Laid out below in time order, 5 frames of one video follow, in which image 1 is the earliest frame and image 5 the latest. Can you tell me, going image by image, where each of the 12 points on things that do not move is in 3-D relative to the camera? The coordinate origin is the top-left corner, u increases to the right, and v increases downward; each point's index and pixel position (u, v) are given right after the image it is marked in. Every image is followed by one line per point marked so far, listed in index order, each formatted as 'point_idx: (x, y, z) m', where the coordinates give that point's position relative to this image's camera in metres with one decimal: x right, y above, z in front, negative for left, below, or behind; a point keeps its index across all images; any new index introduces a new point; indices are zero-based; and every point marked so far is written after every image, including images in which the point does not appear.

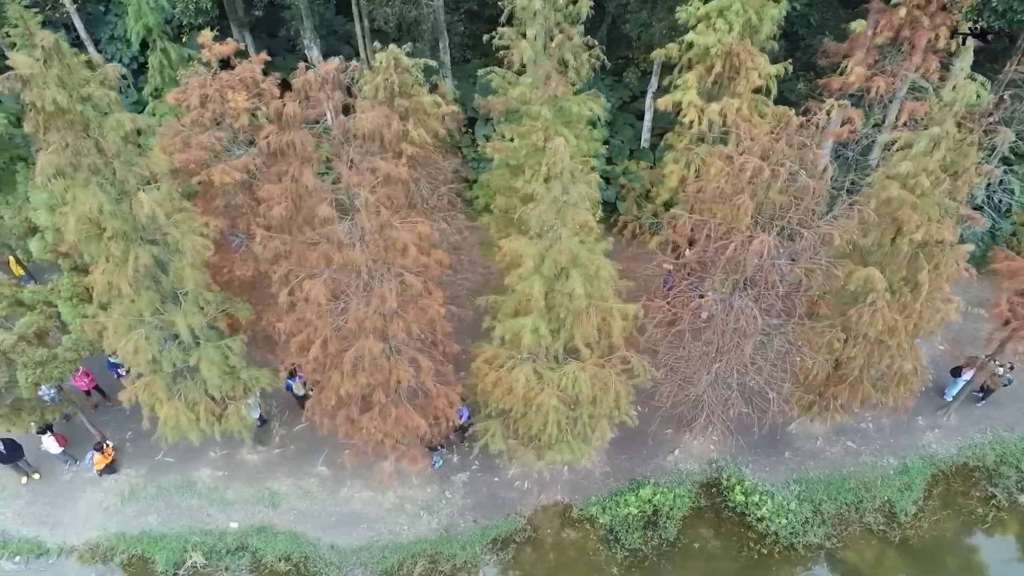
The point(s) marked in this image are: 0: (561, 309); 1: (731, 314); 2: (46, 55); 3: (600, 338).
0: (+0.5, -0.2, +10.4) m
1: (+2.1, -0.2, +10.2) m
2: (-3.6, +1.8, +8.3) m
3: (+0.9, -0.5, +10.9) m
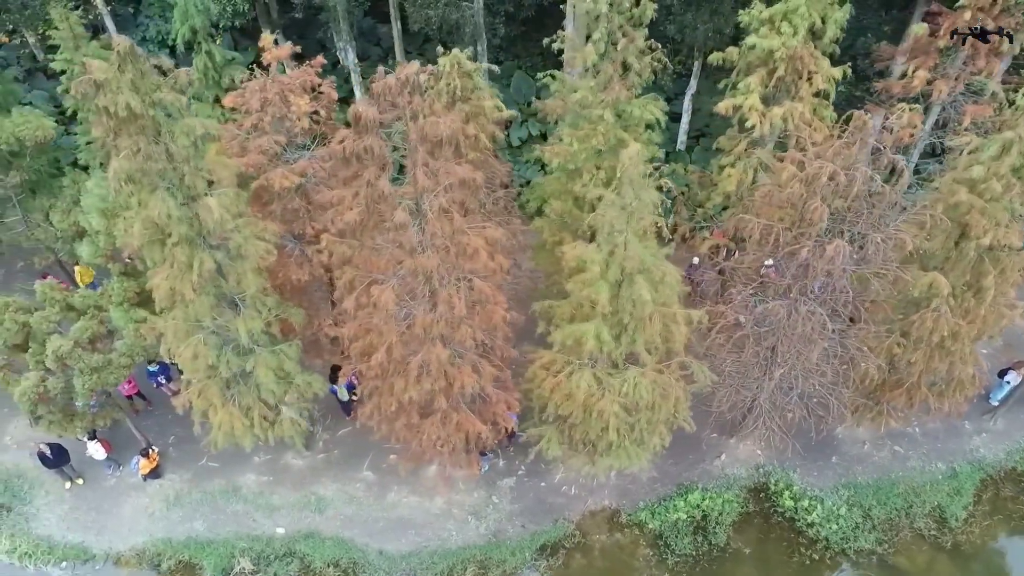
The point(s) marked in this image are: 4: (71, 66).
0: (+1.1, -0.3, +10.4) m
1: (+2.7, -0.3, +10.2) m
2: (-3.0, +1.8, +8.2) m
3: (+1.5, -0.6, +10.8) m
4: (-5.6, +2.7, +13.2) m
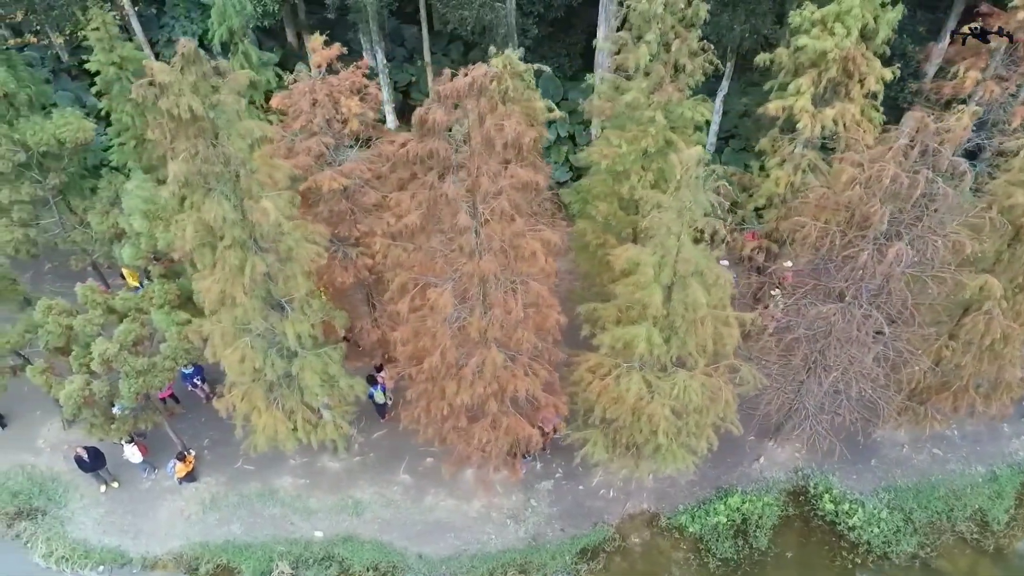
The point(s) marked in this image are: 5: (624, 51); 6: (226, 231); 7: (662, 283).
0: (+1.6, -0.3, +10.3) m
1: (+3.2, -0.3, +10.1) m
2: (-2.5, +1.7, +8.1) m
3: (+2.0, -0.6, +10.7) m
4: (-5.1, +2.7, +13.2) m
5: (+1.2, +2.4, +10.6) m
6: (-2.5, +0.5, +9.2) m
7: (+1.4, 0.0, +10.0) m
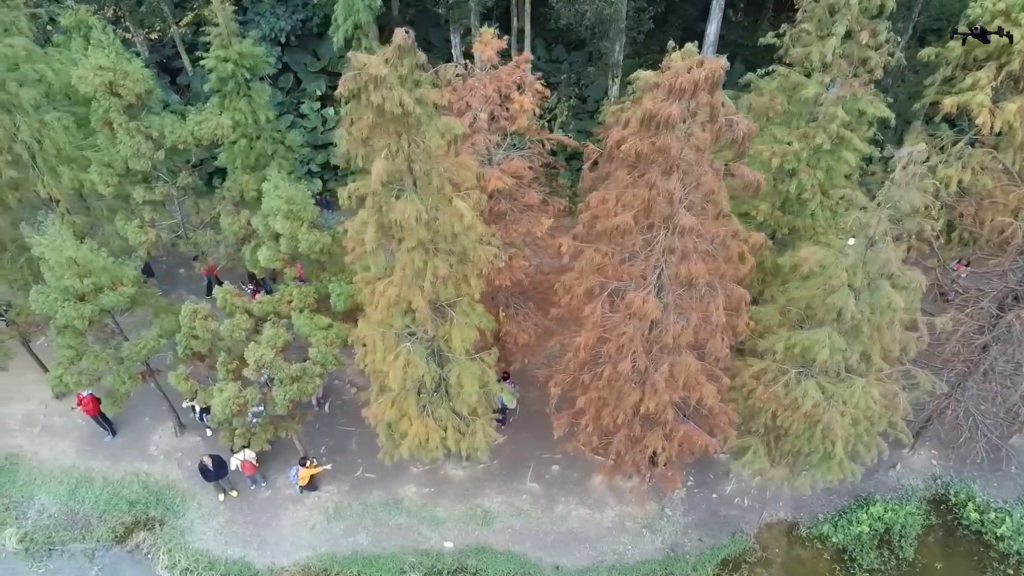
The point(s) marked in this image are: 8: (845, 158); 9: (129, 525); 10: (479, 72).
0: (+3.2, -0.3, +9.9) m
1: (+4.9, -0.3, +9.7) m
2: (-0.8, +1.7, +7.7) m
3: (+3.7, -0.6, +10.3) m
4: (-3.4, +2.7, +12.7) m
5: (+2.8, +2.3, +10.2) m
6: (-0.8, +0.5, +8.8) m
7: (+3.0, 0.0, +9.6) m
8: (+3.3, +1.3, +10.6) m
9: (-4.7, -2.9, +13.2) m
10: (-0.3, +2.1, +10.2) m
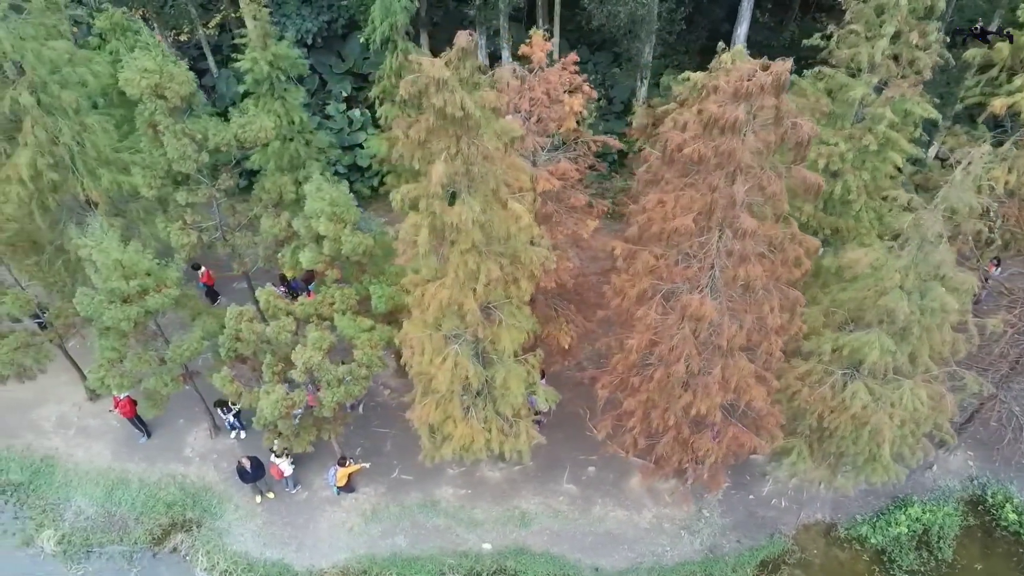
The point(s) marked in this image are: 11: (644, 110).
0: (+3.7, -0.3, +9.9) m
1: (+5.3, -0.4, +9.7) m
2: (-0.4, +1.7, +7.7) m
3: (+4.1, -0.6, +10.3) m
4: (-3.0, +2.7, +12.8) m
5: (+3.3, +2.3, +10.2) m
6: (-0.4, +0.4, +8.8) m
7: (+3.5, 0.0, +9.6) m
8: (+3.8, +1.3, +10.6) m
9: (-4.3, -3.0, +13.2) m
10: (+0.1, +2.0, +10.2) m
11: (+1.8, +2.4, +14.4) m
